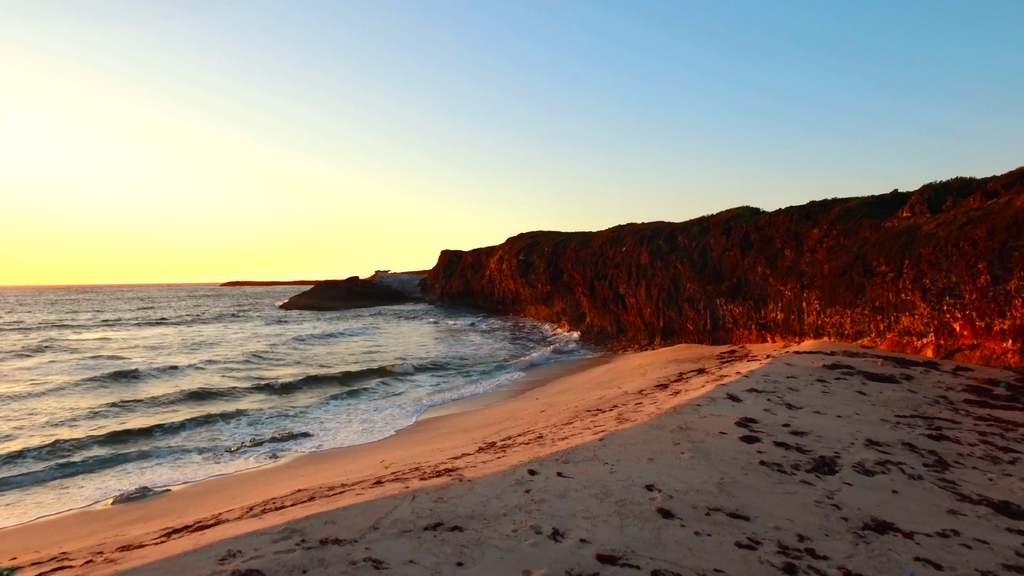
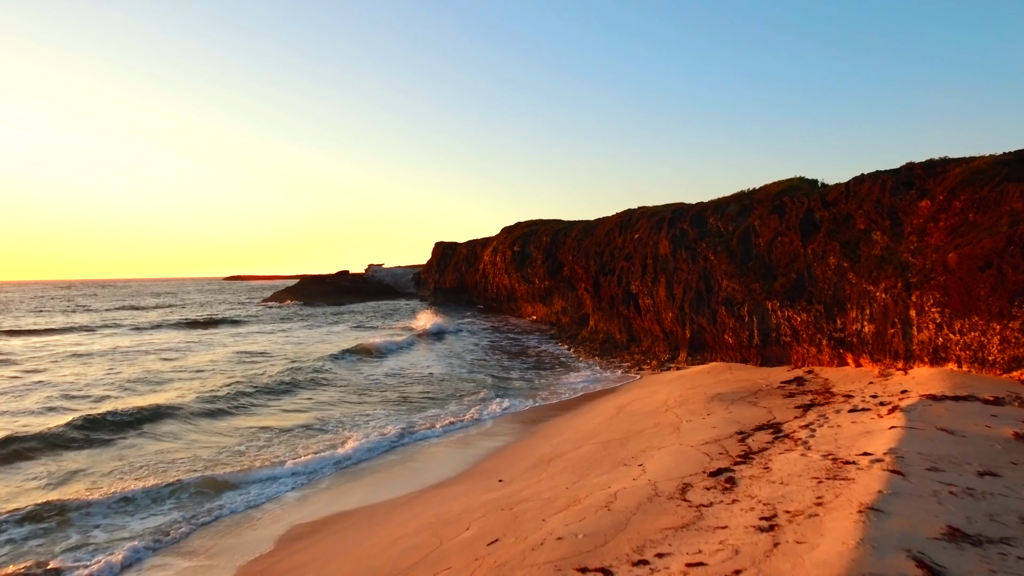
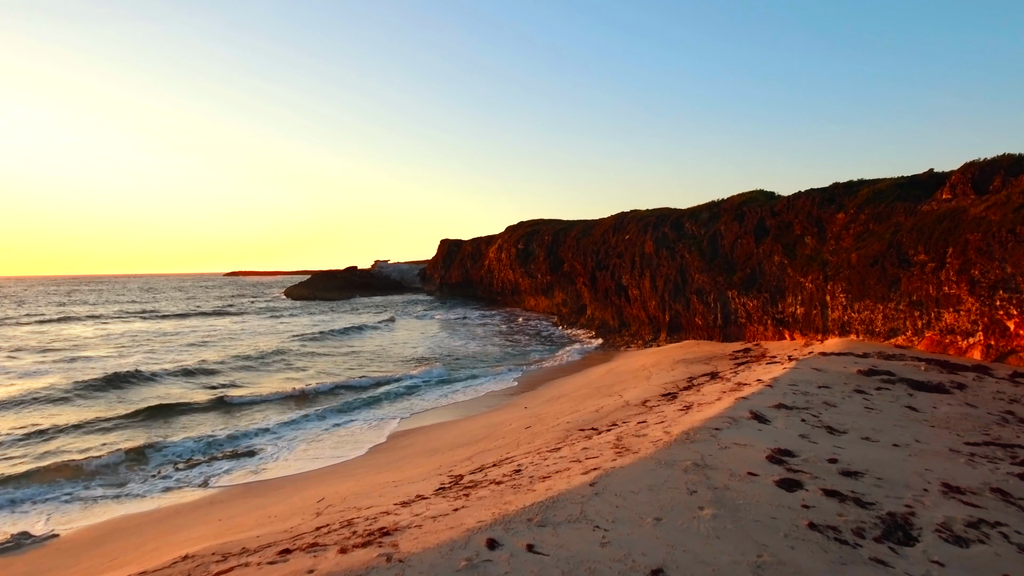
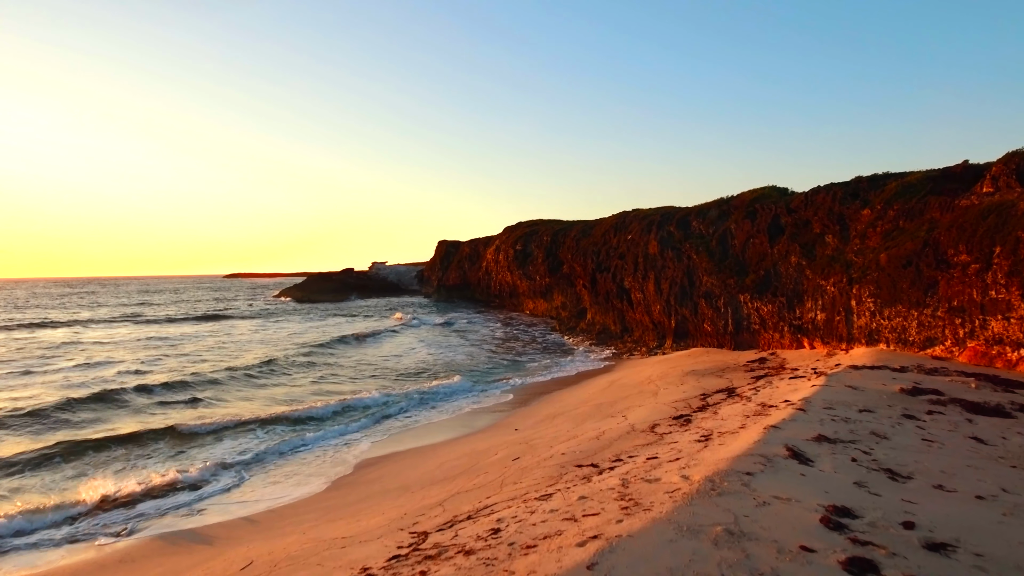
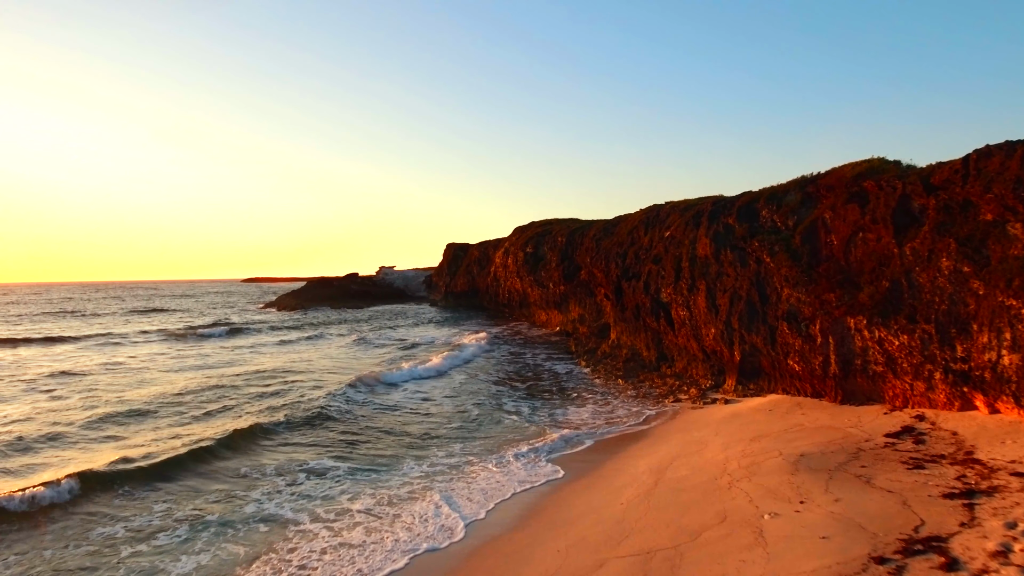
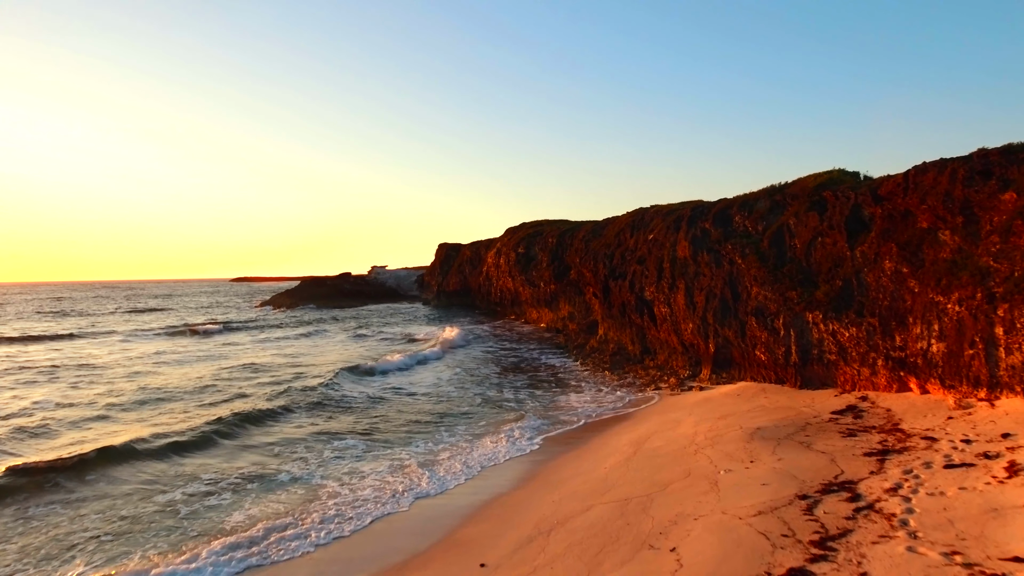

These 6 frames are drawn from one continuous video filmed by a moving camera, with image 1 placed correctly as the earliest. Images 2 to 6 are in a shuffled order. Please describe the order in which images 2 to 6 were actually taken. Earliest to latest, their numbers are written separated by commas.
3, 4, 2, 6, 5
